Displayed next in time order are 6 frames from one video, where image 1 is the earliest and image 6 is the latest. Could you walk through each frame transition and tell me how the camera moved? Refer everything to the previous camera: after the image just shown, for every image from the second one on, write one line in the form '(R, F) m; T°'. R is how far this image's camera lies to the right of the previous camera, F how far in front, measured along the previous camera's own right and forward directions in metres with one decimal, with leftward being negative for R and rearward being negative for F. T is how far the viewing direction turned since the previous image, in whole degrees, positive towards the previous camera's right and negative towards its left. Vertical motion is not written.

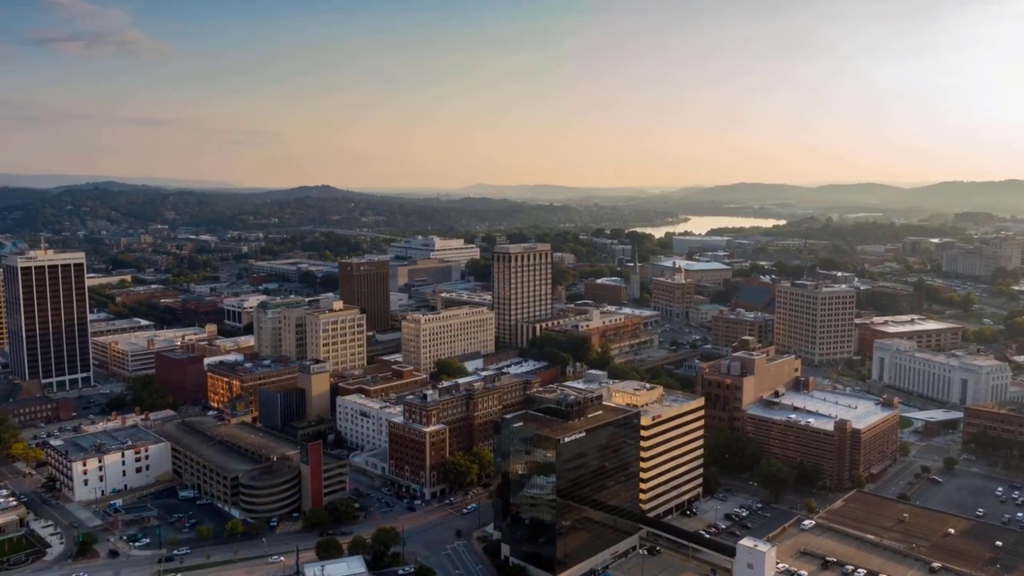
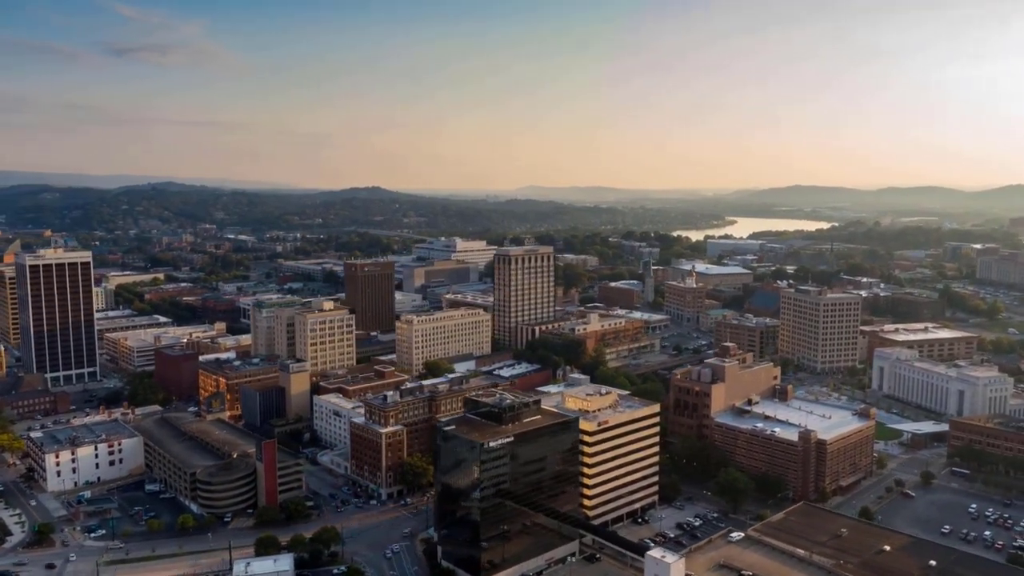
(+4.9, +0.2) m; -4°
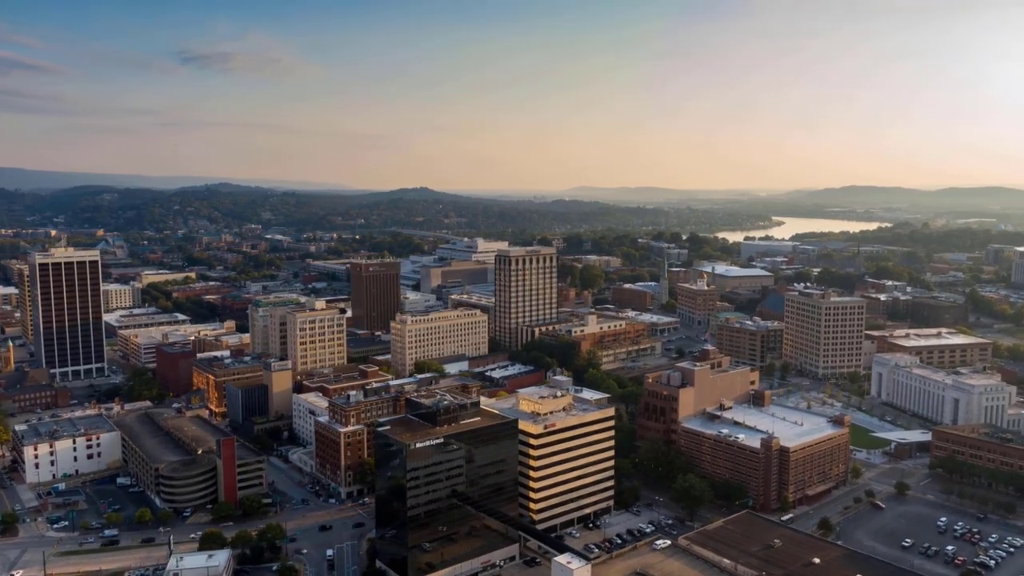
(+4.8, +0.3) m; -4°
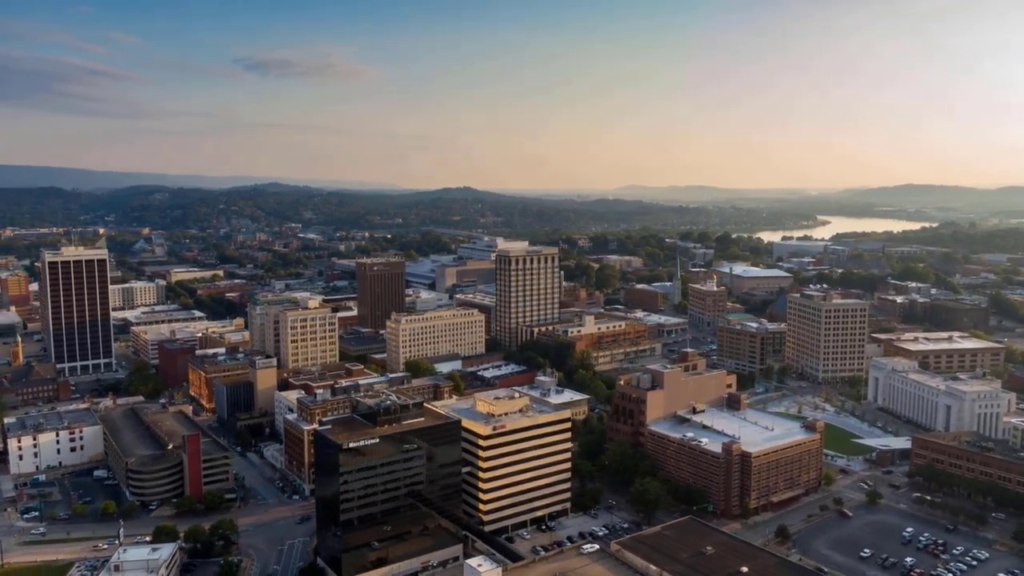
(+4.4, +0.3) m; -3°
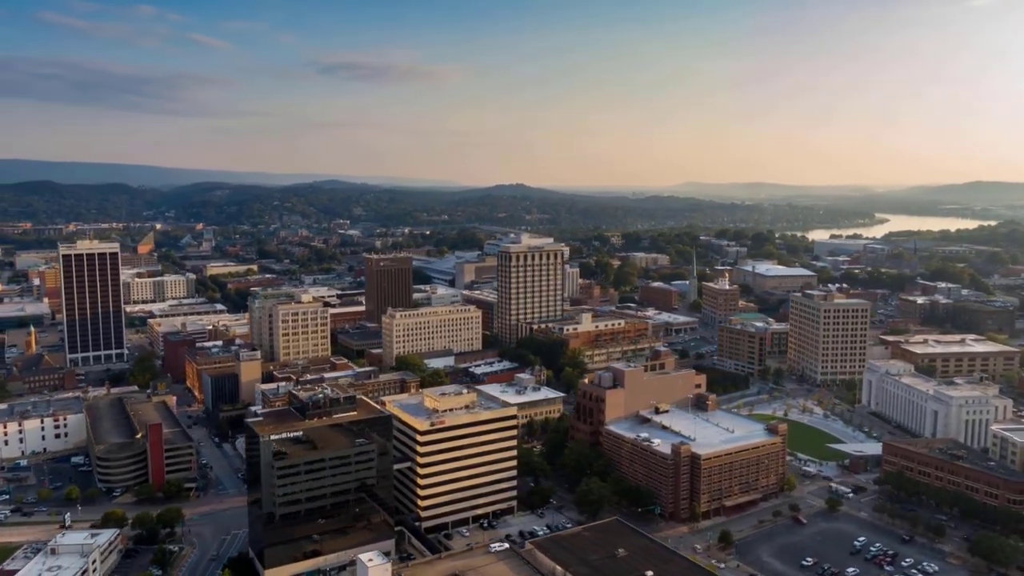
(+5.4, +0.4) m; -4°
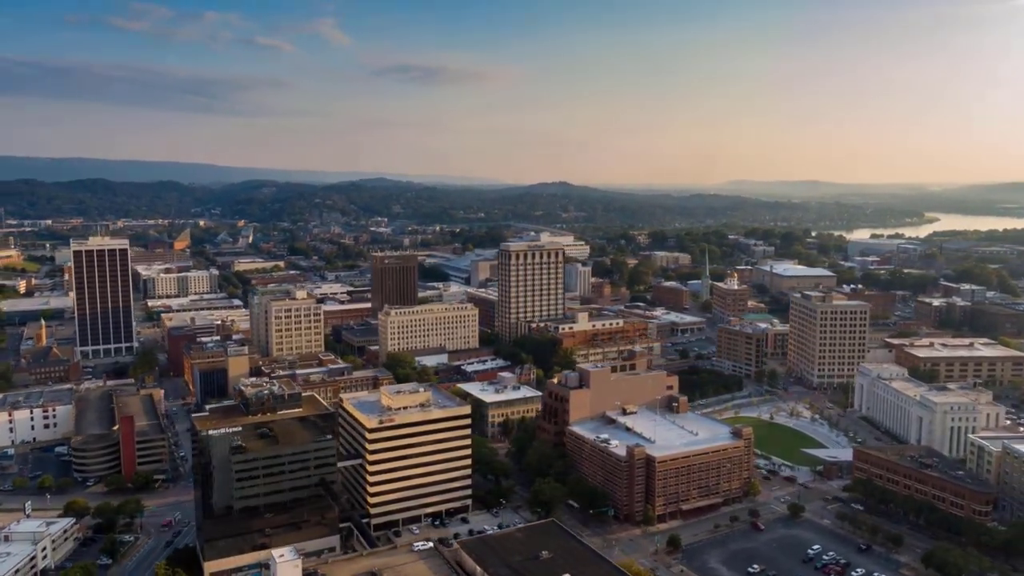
(+4.4, +0.3) m; -3°
